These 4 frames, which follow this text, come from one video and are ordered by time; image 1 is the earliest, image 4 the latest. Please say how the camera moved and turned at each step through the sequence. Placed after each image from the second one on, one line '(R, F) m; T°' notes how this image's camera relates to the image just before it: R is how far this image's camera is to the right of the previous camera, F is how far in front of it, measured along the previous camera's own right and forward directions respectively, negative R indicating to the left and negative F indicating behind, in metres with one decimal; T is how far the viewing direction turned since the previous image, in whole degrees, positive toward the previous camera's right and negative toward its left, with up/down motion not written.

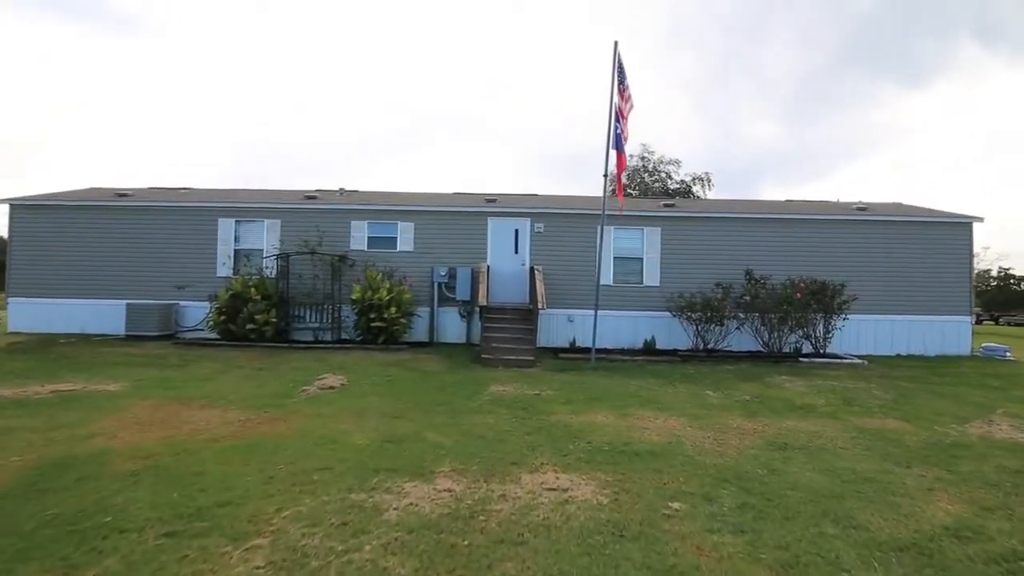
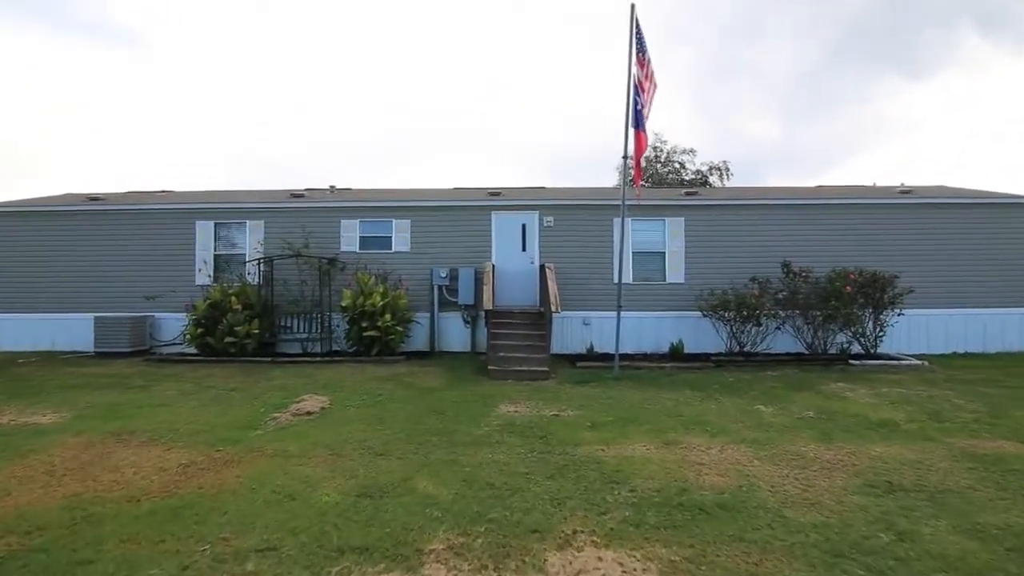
(-0.1, +1.3) m; -1°
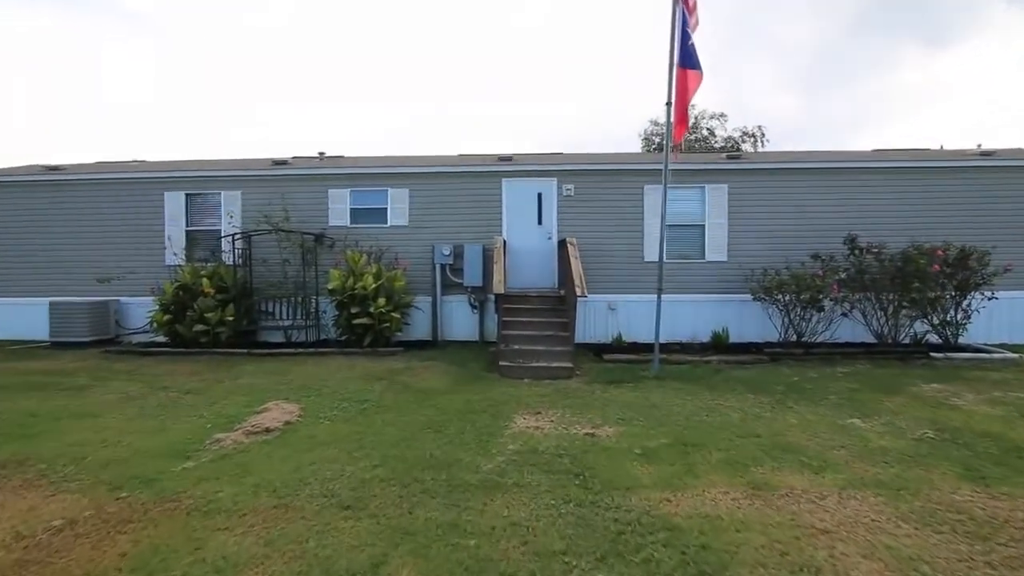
(-0.1, +1.6) m; -1°
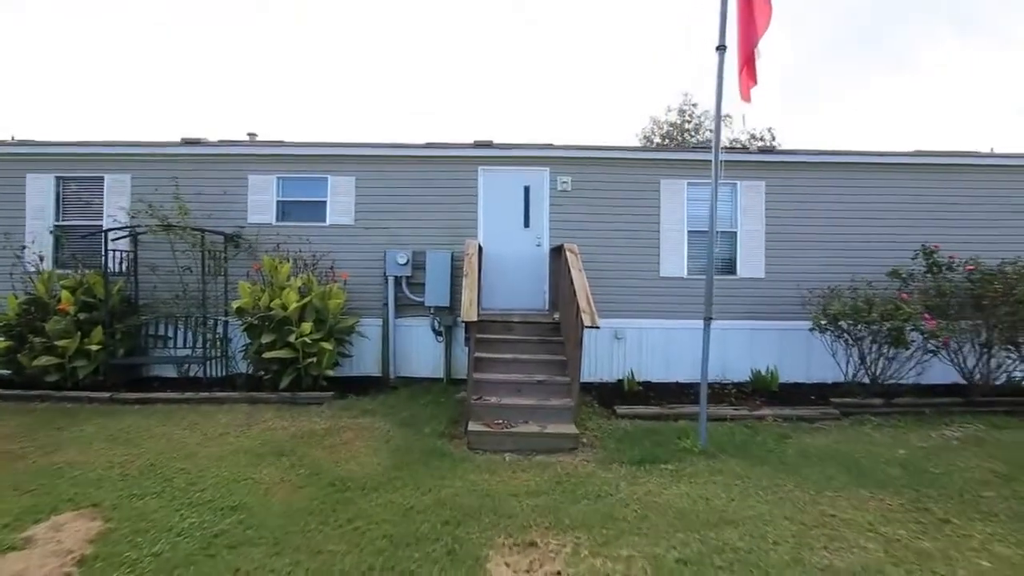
(0.0, +2.4) m; +3°
